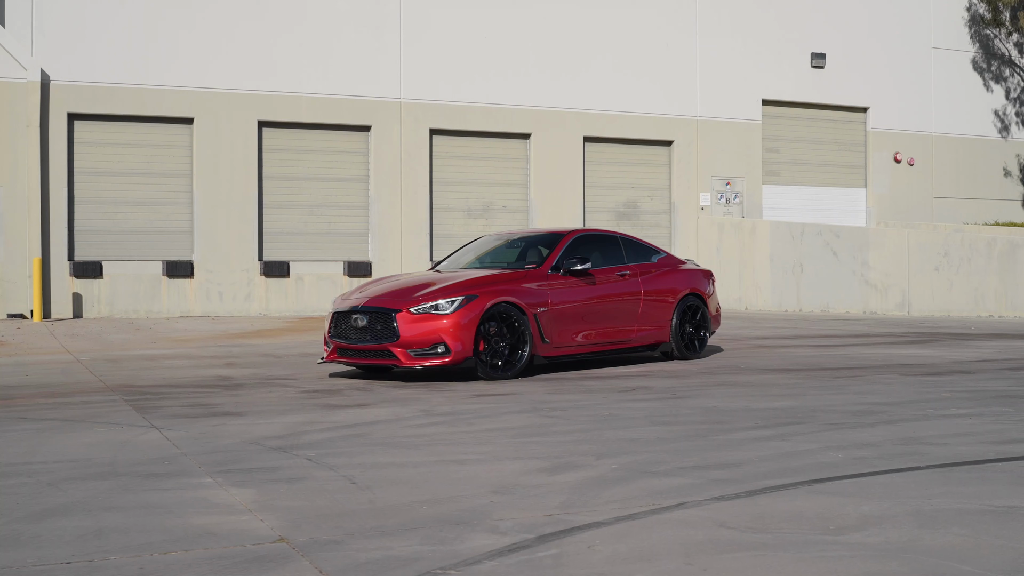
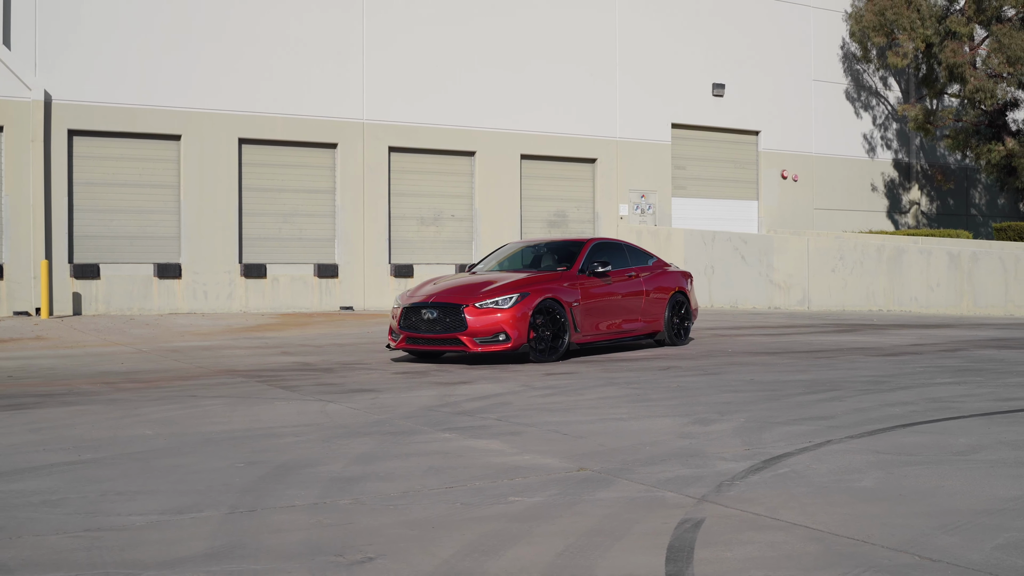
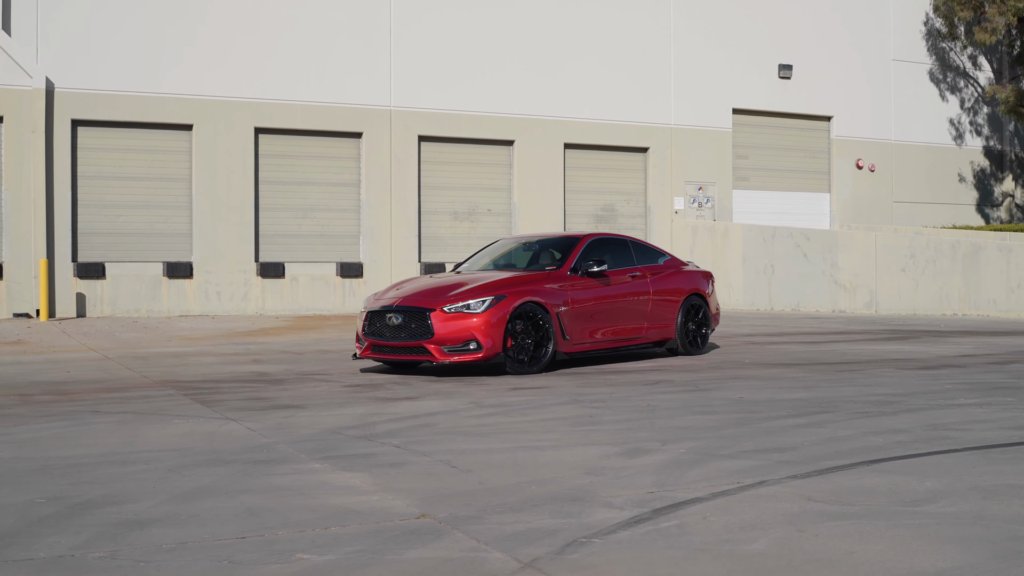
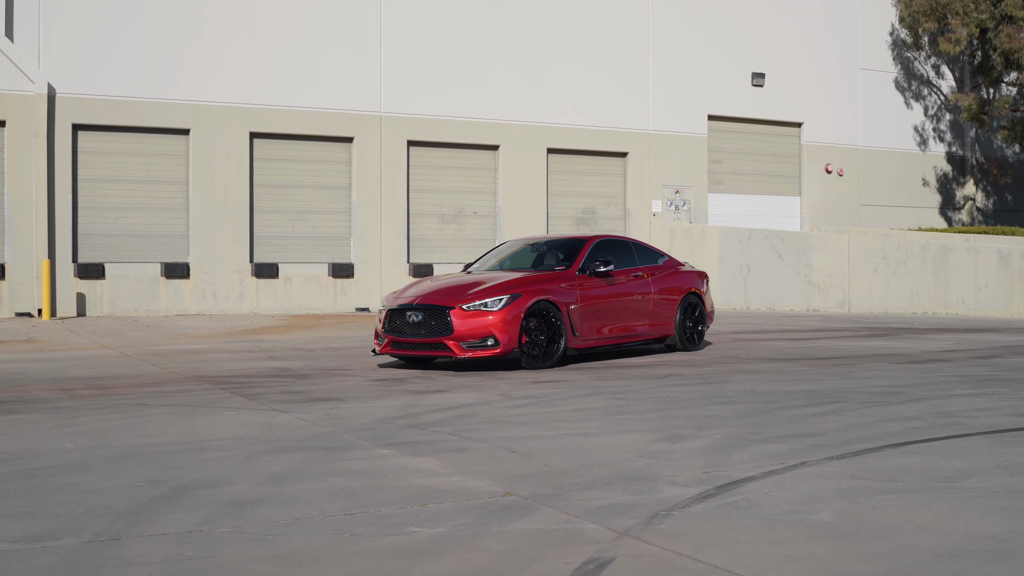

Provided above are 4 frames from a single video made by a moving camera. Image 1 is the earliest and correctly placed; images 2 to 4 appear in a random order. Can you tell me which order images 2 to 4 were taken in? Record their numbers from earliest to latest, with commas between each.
3, 4, 2
